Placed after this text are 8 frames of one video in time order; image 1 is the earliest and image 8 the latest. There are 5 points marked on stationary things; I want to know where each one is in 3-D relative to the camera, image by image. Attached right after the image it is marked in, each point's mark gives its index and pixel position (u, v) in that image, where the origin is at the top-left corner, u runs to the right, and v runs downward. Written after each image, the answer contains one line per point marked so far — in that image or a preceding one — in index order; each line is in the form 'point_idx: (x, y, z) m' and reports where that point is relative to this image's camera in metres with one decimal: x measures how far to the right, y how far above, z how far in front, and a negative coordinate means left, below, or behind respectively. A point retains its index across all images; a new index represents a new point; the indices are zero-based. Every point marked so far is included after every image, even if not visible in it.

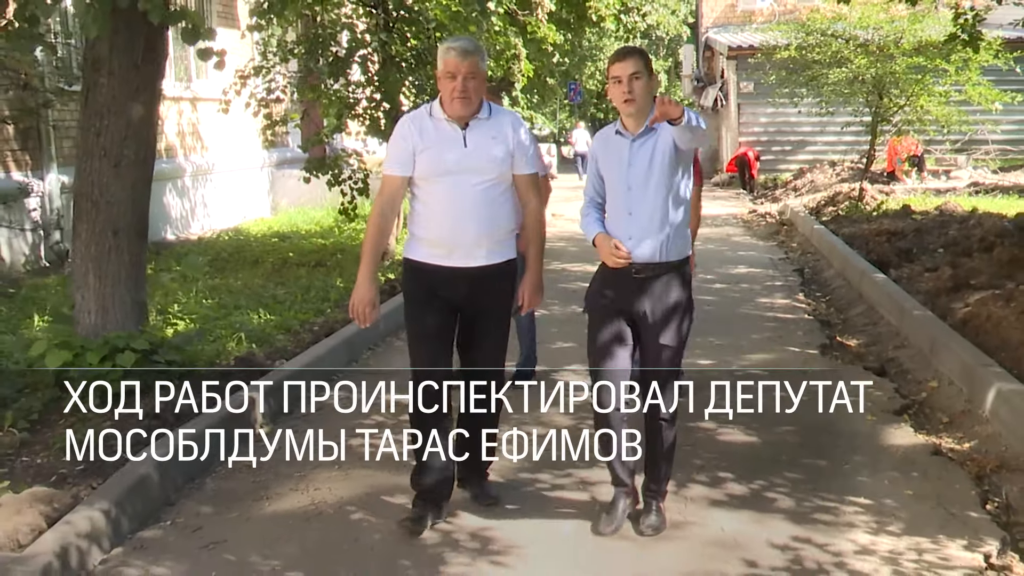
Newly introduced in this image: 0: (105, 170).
0: (-2.1, +0.6, +5.6) m
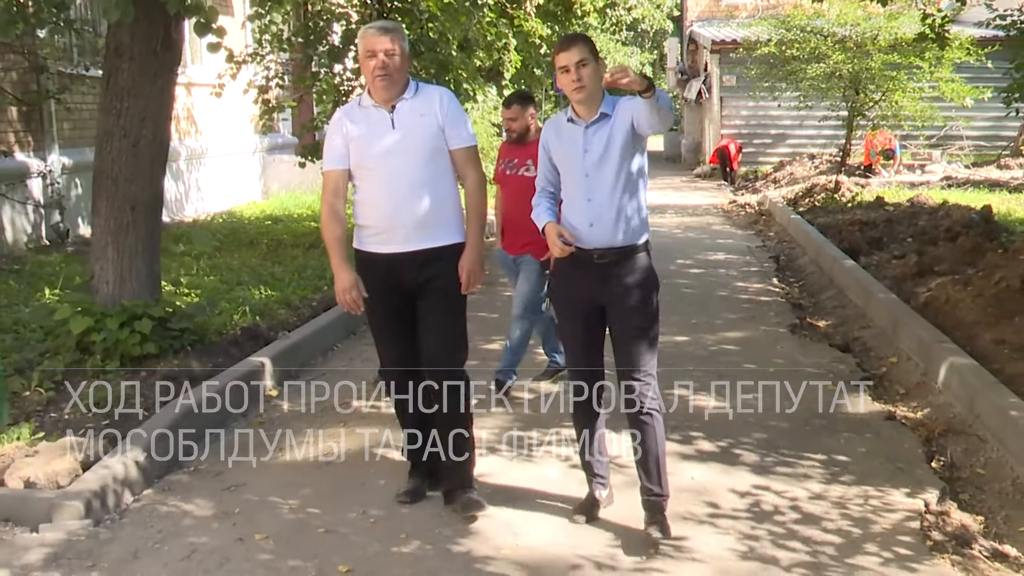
0: (-2.1, +0.8, +5.9) m
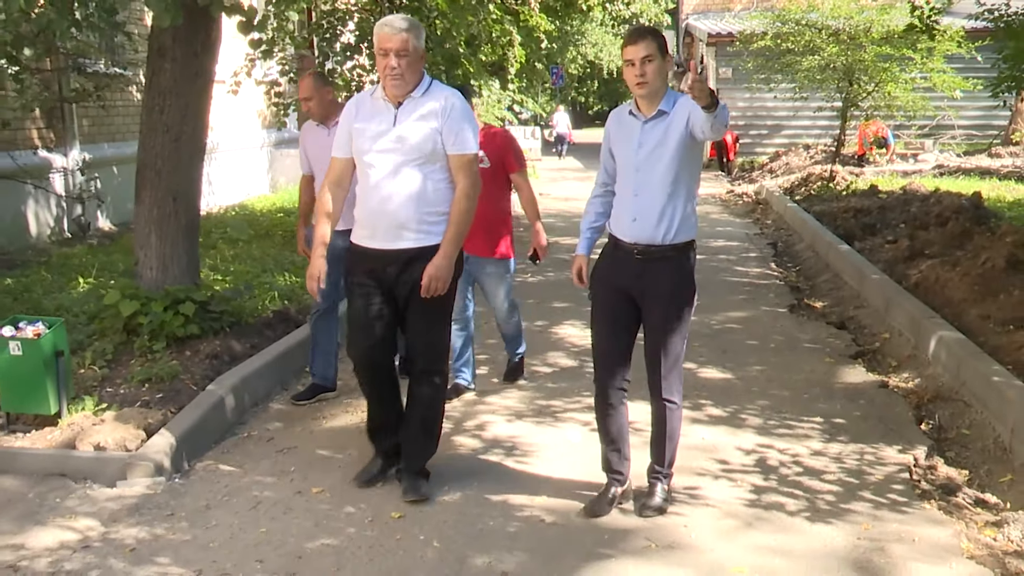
0: (-2.0, +0.8, +6.4) m
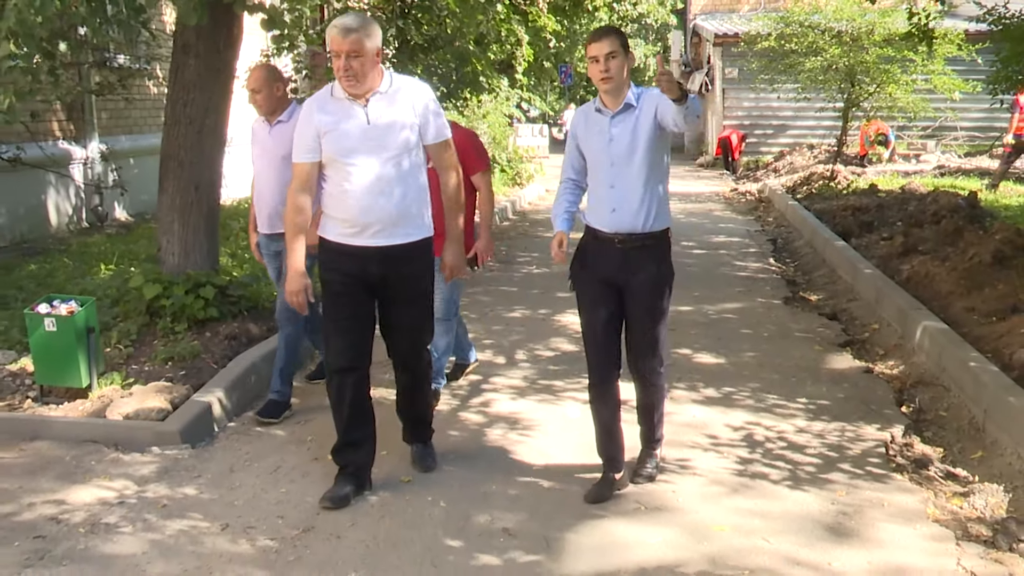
0: (-2.0, +0.9, +6.7) m
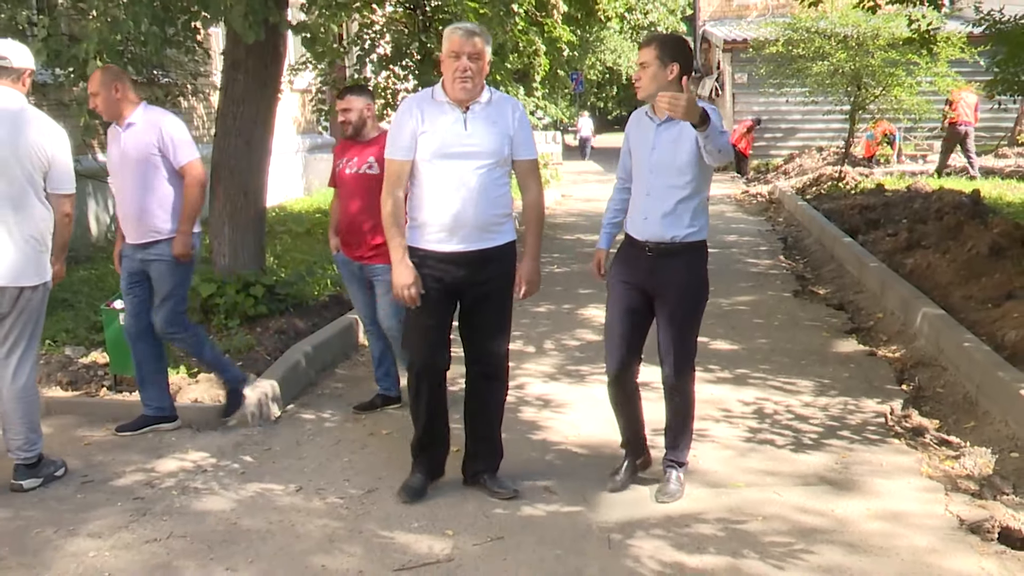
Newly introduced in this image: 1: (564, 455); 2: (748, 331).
0: (-1.8, +0.9, +7.2) m
1: (+0.2, -0.7, +4.8) m
2: (+1.6, -0.3, +7.3) m
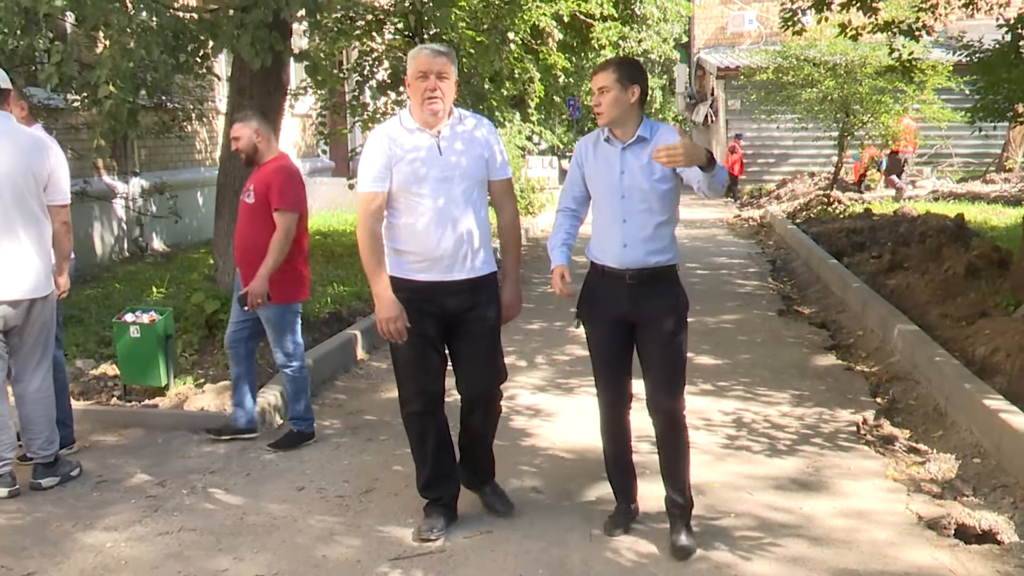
0: (-1.8, +0.8, +7.5) m
1: (+0.2, -0.8, +5.1) m
2: (+1.5, -0.4, +7.6) m
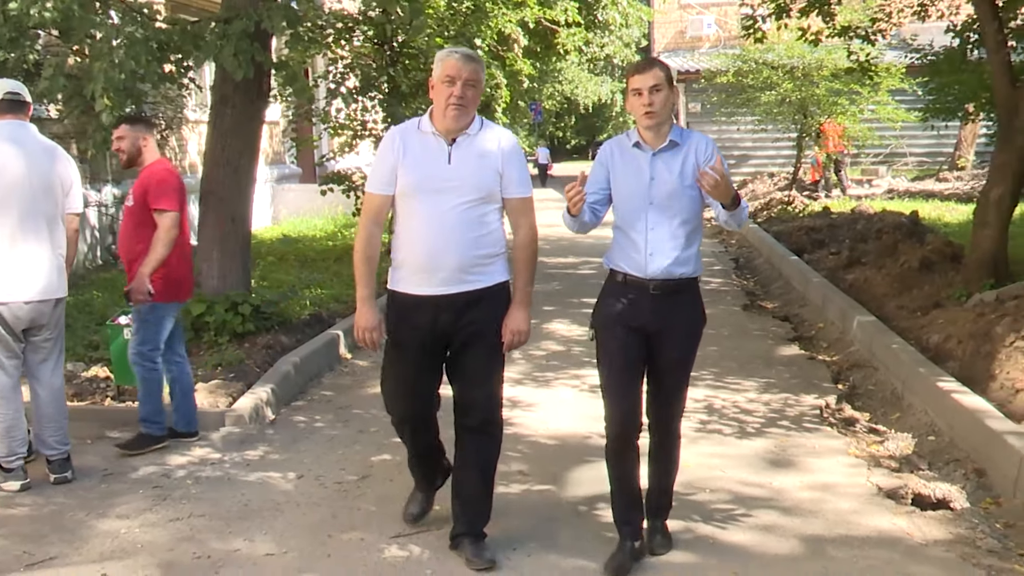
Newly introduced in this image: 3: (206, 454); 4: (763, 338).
0: (-2.0, +0.8, +7.8) m
1: (+0.1, -0.8, +5.4) m
2: (+1.4, -0.4, +8.0) m
3: (-1.5, -0.8, +5.3) m
4: (+1.8, -0.4, +8.1) m
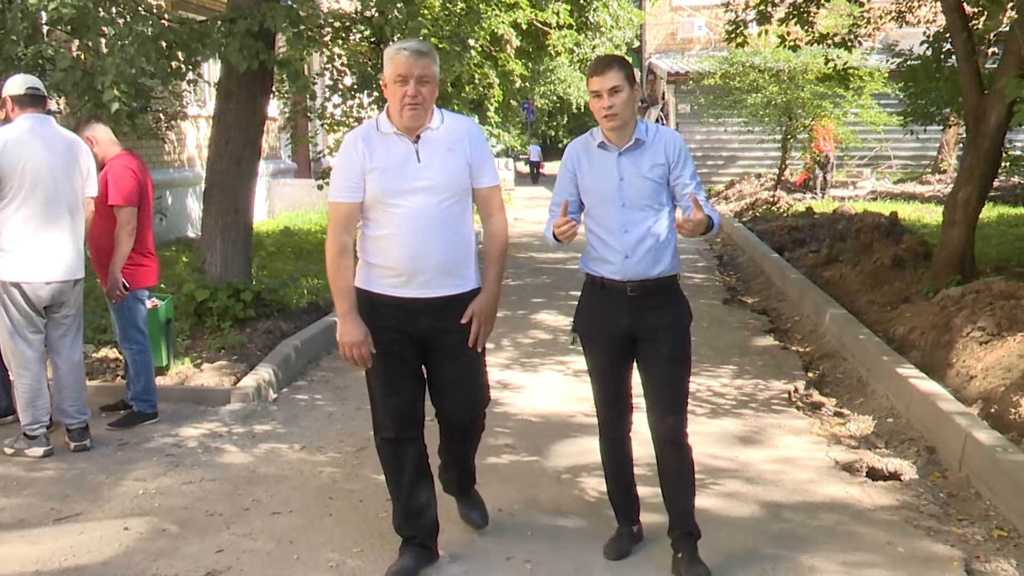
0: (-2.1, +0.9, +8.1) m
1: (0.0, -0.7, +5.8) m
2: (+1.3, -0.3, +8.4) m
3: (-1.5, -0.7, +5.6) m
4: (+1.8, -0.3, +8.5) m
